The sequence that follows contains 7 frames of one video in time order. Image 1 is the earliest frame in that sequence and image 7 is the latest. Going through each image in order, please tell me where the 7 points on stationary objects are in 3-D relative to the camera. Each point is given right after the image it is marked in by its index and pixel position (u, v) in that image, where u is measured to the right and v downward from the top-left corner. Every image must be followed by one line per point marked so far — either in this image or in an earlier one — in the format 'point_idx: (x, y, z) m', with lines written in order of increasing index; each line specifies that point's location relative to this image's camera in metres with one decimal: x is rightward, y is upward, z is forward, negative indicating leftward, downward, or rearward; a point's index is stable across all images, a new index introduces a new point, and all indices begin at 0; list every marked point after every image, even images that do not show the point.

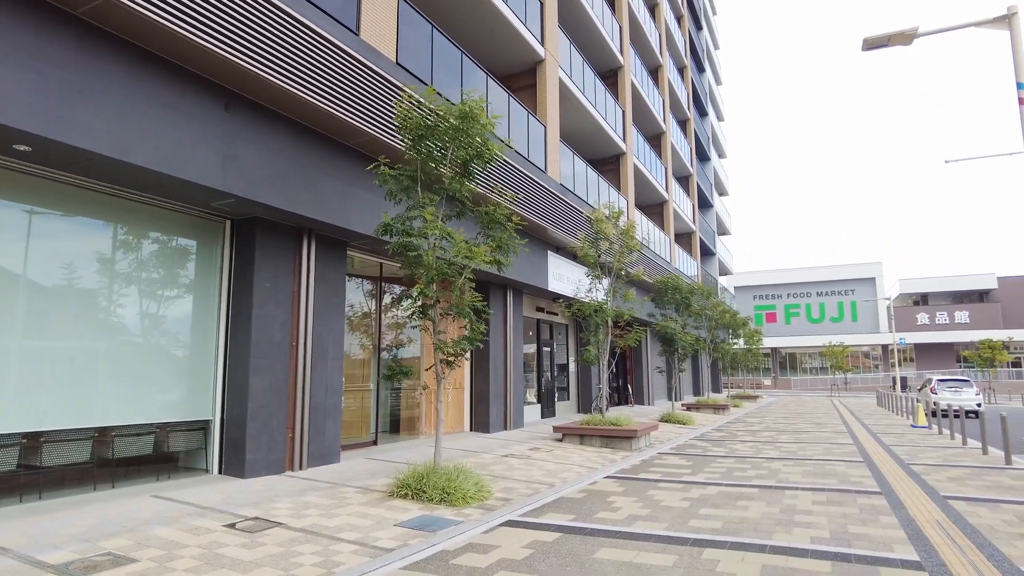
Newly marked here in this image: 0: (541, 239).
0: (+0.5, +1.2, +14.2) m
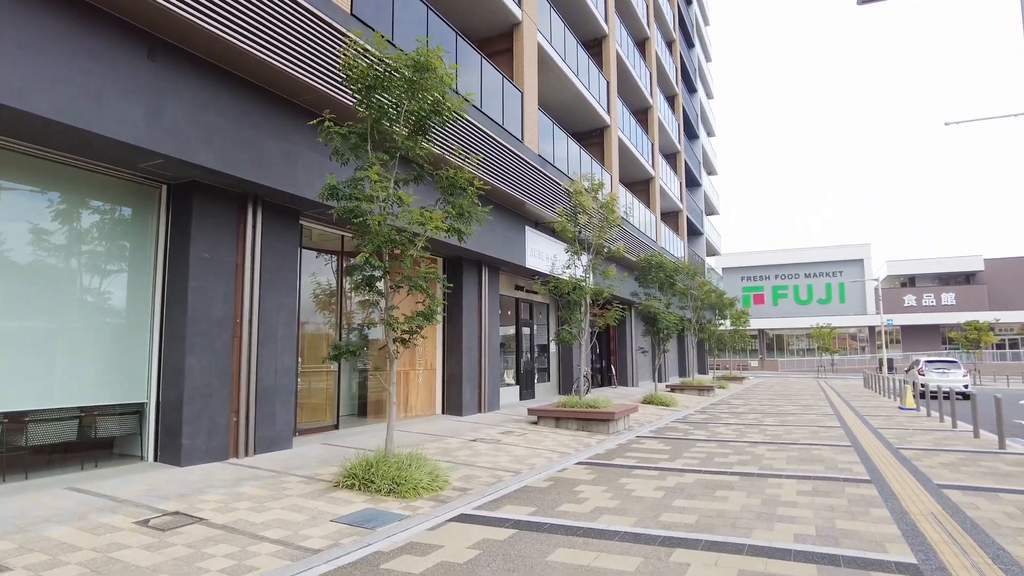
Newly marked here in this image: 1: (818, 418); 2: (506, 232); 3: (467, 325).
0: (0.0, +1.7, +13.5) m
1: (+6.7, -2.9, +14.4) m
2: (-0.2, +1.2, +13.4) m
3: (-0.9, -0.8, +13.4) m
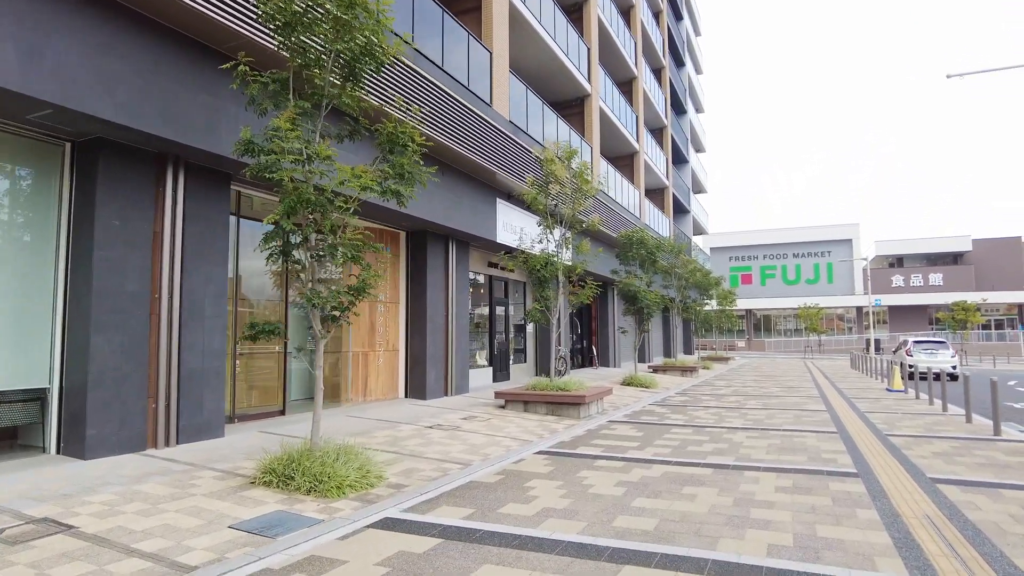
0: (-0.7, +2.2, +12.6) m
1: (+6.1, -2.4, +13.7) m
2: (-0.8, +1.7, +12.5) m
3: (-1.6, -0.3, +12.5) m
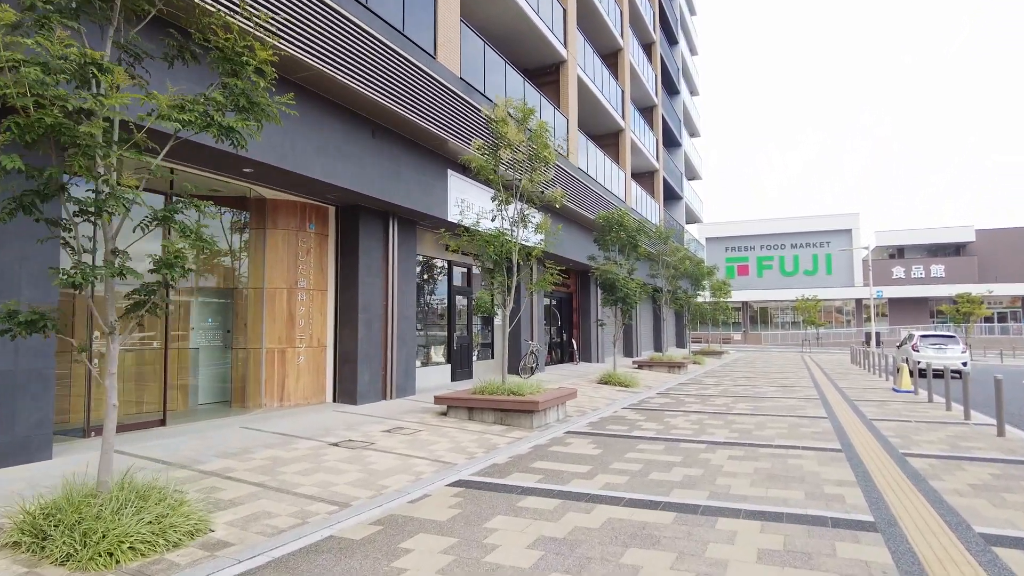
0: (-1.5, +2.4, +10.7) m
1: (+5.2, -2.1, +11.9) m
2: (-1.7, +1.9, +10.7) m
3: (-2.4, -0.1, +10.7) m
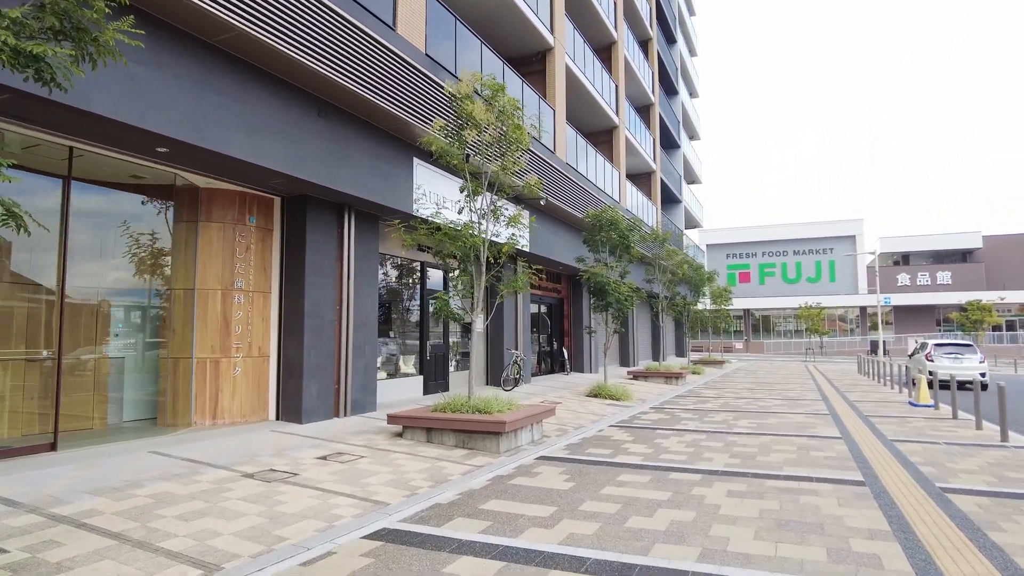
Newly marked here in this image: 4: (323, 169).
0: (-2.0, +2.4, +9.5) m
1: (+4.8, -2.2, +10.6) m
2: (-2.1, +1.9, +9.4) m
3: (-2.9, -0.1, +9.4) m
4: (-2.5, +1.6, +8.7) m
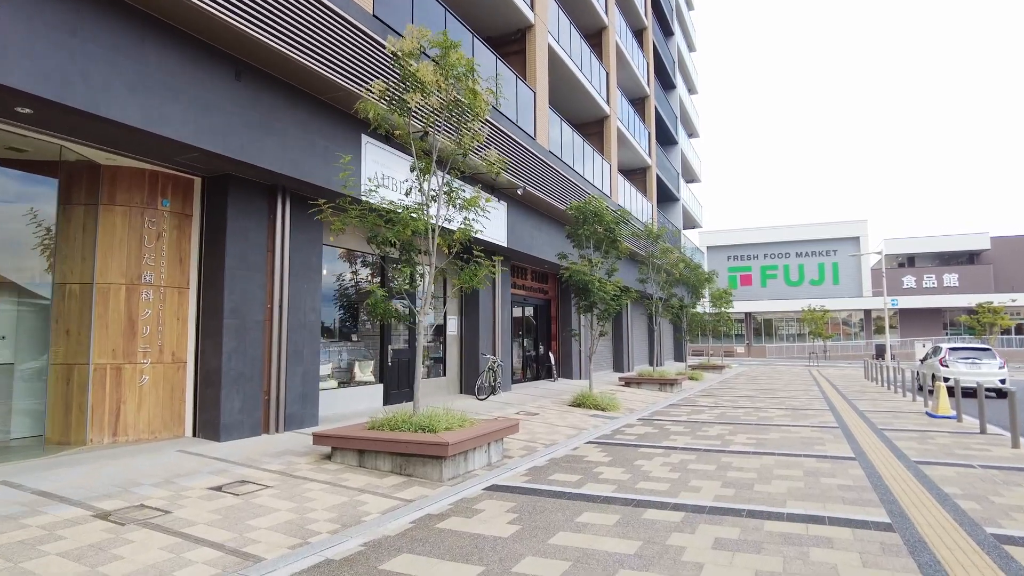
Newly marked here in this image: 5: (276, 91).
0: (-2.5, +2.5, +8.1) m
1: (+4.2, -2.1, +9.2) m
2: (-2.6, +1.9, +8.1) m
3: (-3.4, 0.0, +8.0) m
4: (-3.0, +1.6, +7.4) m
5: (-2.8, +2.4, +7.8) m
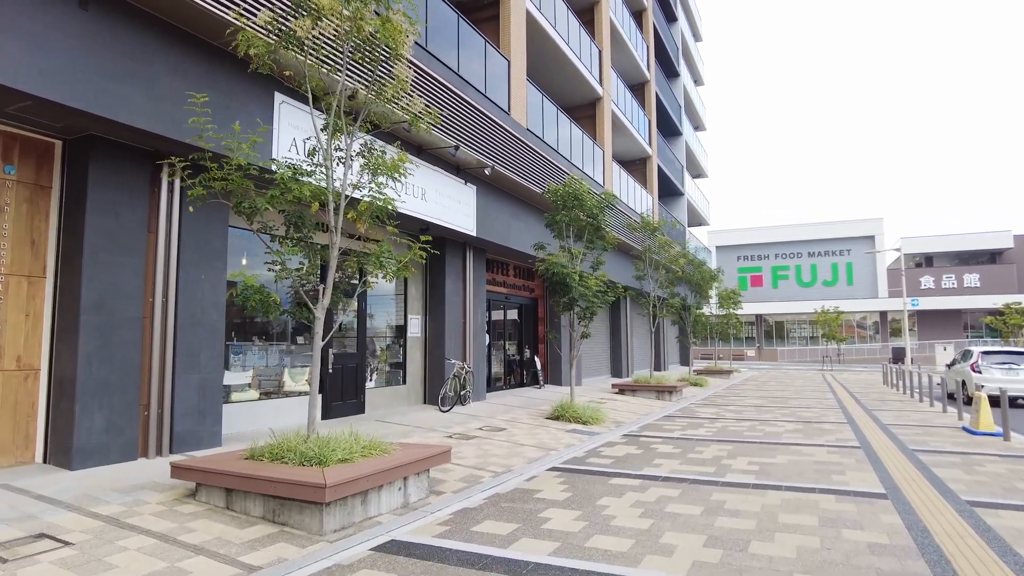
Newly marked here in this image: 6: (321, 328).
0: (-3.1, +2.6, +6.5) m
1: (+3.6, -2.0, +7.4) m
2: (-3.3, +2.0, +6.4) m
3: (-4.0, +0.1, +6.4) m
4: (-3.7, +1.8, +5.7) m
5: (-3.5, +2.5, +6.2) m
6: (-1.7, -0.4, +5.9) m
